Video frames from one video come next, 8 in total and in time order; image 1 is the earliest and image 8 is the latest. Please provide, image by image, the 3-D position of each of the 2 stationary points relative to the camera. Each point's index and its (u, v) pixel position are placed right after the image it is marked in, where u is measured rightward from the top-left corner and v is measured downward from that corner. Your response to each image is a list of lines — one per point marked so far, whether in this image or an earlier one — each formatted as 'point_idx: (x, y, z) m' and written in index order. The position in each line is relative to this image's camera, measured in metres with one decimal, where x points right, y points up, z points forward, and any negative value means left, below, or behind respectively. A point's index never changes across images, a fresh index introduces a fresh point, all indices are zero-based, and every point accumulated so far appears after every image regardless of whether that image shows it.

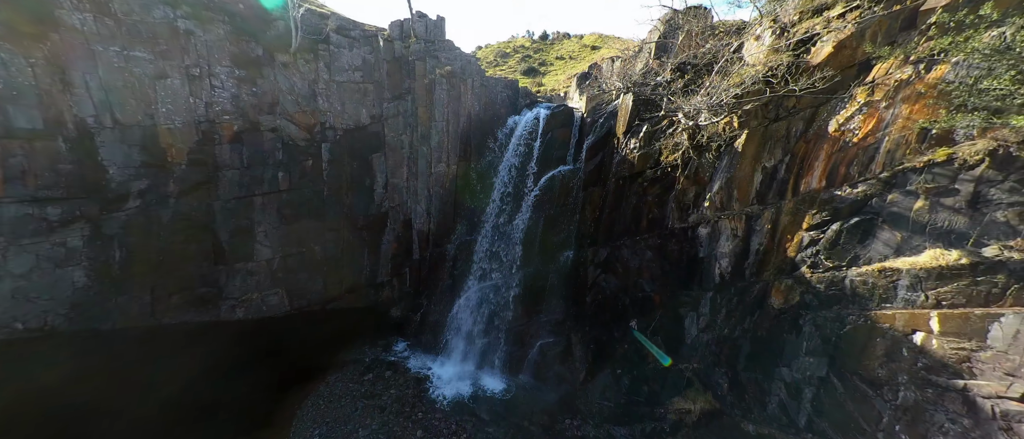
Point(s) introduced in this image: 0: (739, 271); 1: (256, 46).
0: (+5.7, -1.3, +8.3) m
1: (-8.5, +6.0, +11.1) m
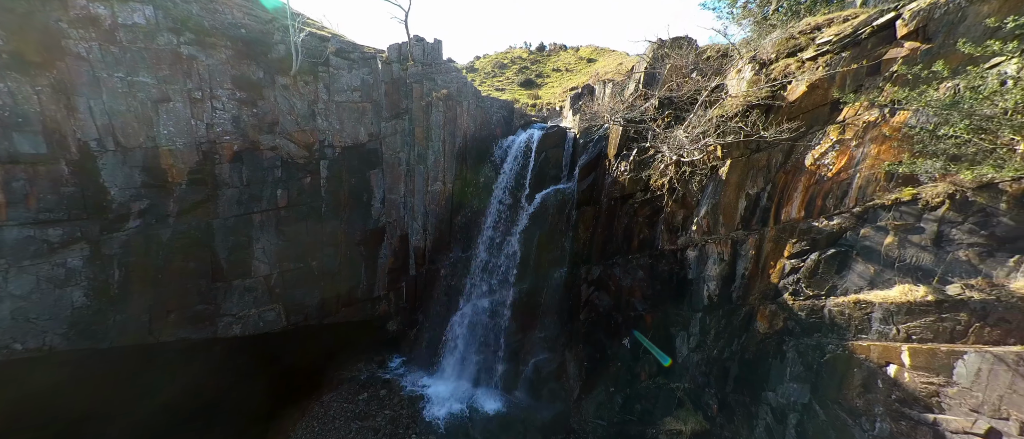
0: (+5.5, -1.9, +8.5) m
1: (-8.7, +5.3, +11.4) m
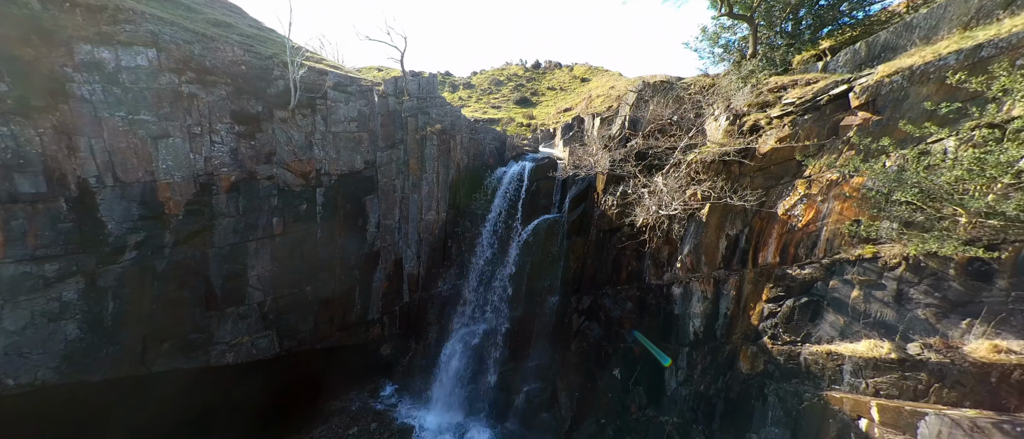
0: (+5.2, -2.9, +8.6) m
1: (-9.1, +4.2, +11.7) m
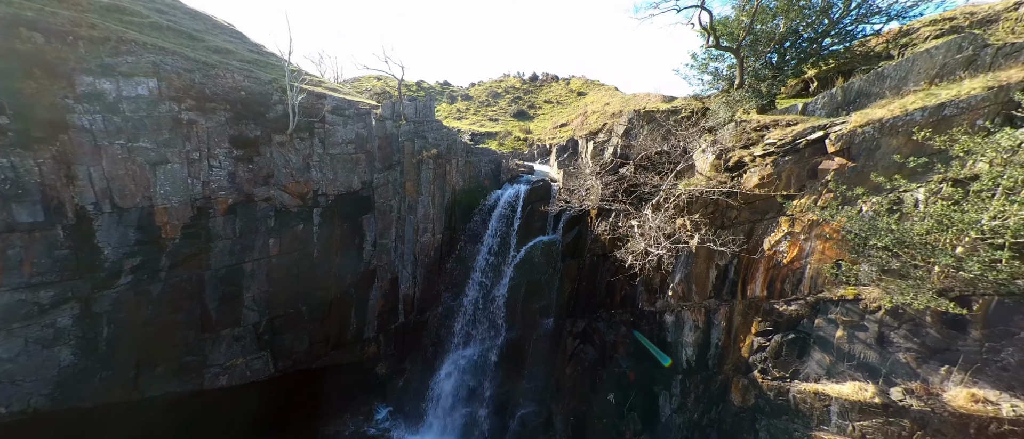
0: (+5.0, -3.7, +8.7) m
1: (-9.2, +3.3, +11.9) m
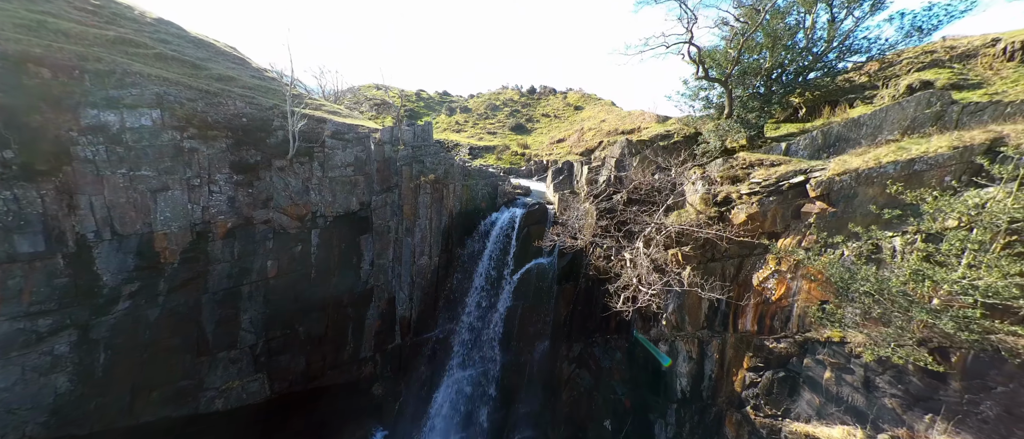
0: (+4.9, -4.5, +8.8) m
1: (-9.4, +2.4, +12.1) m
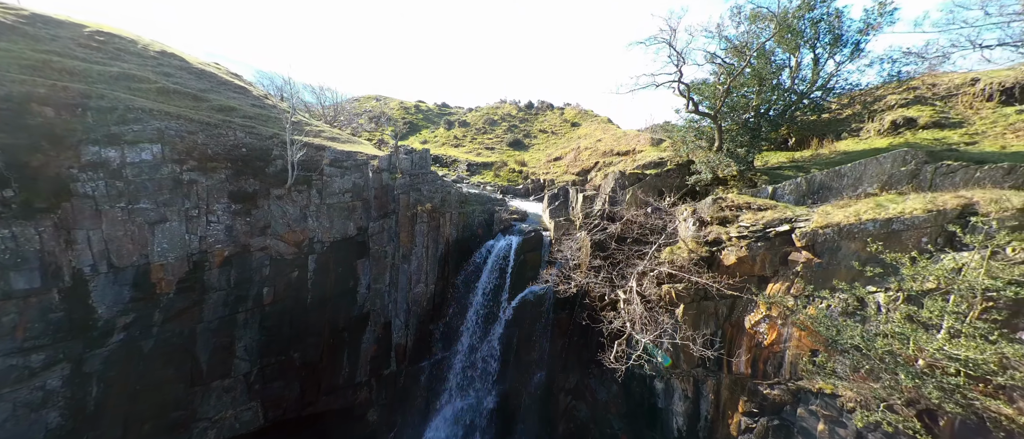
0: (+4.8, -5.5, +8.8) m
1: (-9.6, +1.3, +12.3) m
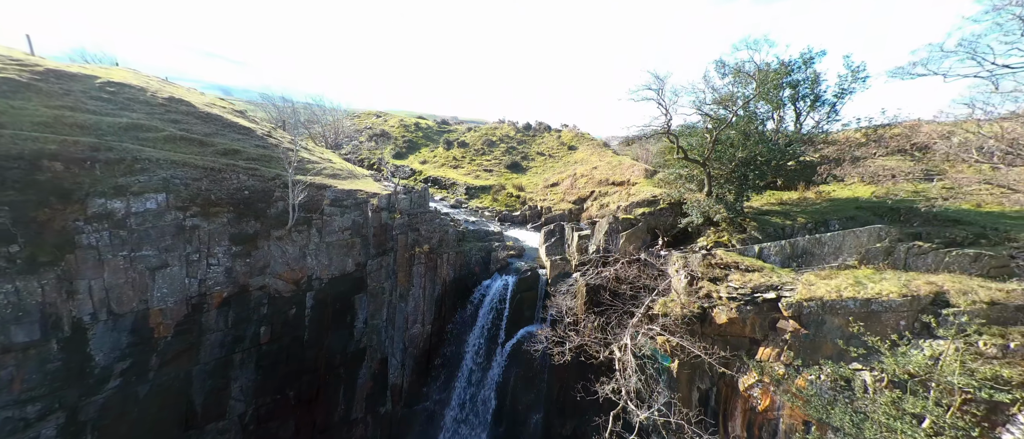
0: (+4.7, -6.9, +8.7) m
1: (-9.7, -0.4, +12.5) m
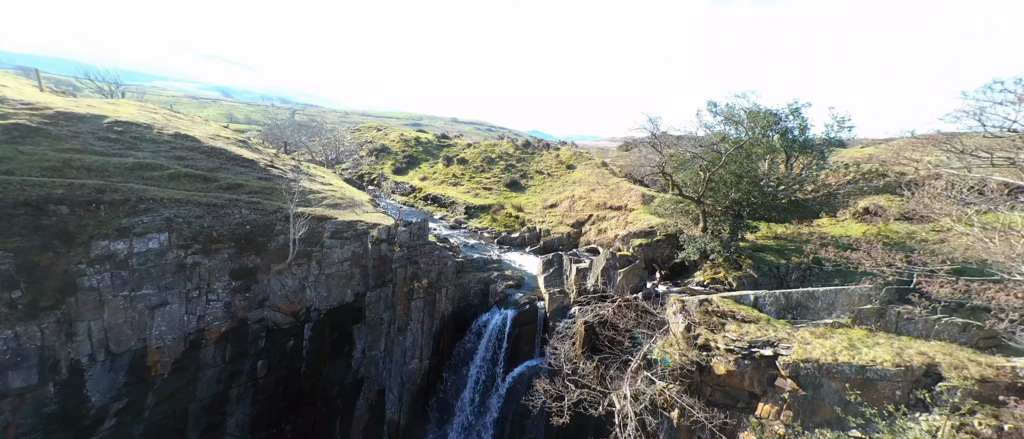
0: (+4.6, -8.1, +8.6) m
1: (-9.8, -1.7, +12.6) m
